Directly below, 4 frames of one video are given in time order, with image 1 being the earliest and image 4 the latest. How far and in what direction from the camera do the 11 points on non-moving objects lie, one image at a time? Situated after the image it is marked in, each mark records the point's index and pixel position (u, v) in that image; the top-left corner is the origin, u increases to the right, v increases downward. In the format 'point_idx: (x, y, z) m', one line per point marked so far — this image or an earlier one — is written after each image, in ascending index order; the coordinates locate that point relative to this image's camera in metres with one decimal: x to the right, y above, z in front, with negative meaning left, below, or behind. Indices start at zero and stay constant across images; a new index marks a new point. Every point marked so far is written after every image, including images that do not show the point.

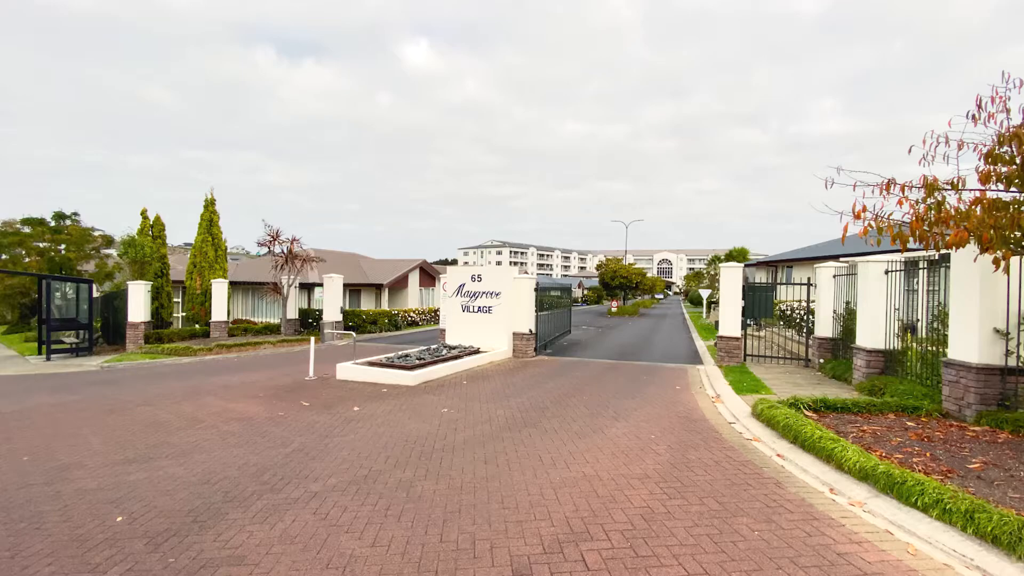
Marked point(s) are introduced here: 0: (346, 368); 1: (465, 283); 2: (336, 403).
0: (-4.1, -2.0, +12.1) m
1: (-1.6, +0.1, +16.5) m
2: (-3.4, -2.2, +9.6) m
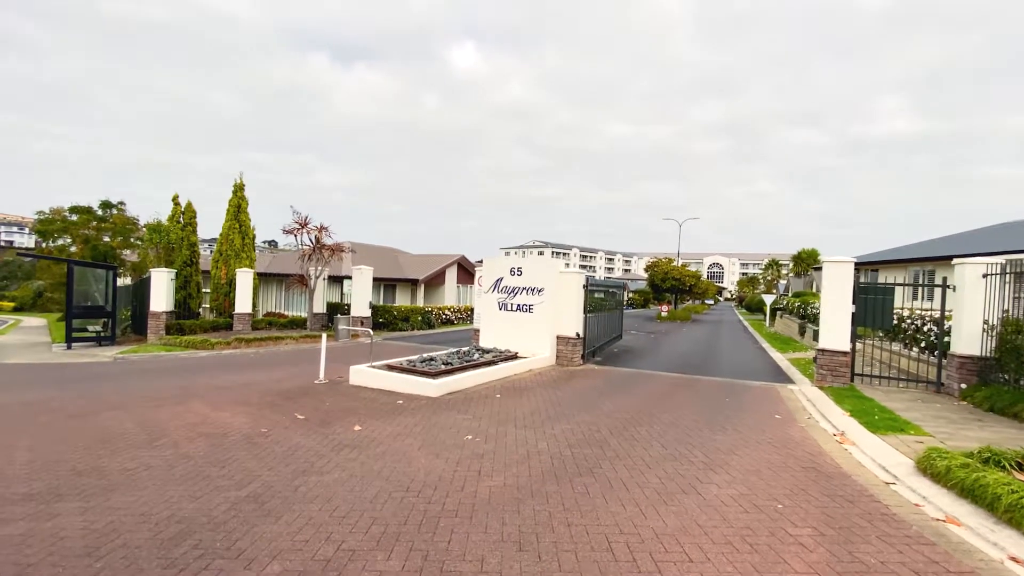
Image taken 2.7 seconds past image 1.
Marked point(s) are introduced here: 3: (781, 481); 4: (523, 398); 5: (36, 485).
0: (-3.2, -1.8, +10.2) m
1: (-0.3, +0.3, +14.3) m
2: (-2.7, -2.0, +7.6) m
3: (+2.8, -2.0, +5.2) m
4: (+0.2, -2.1, +9.3) m
5: (-4.9, -2.0, +5.0) m
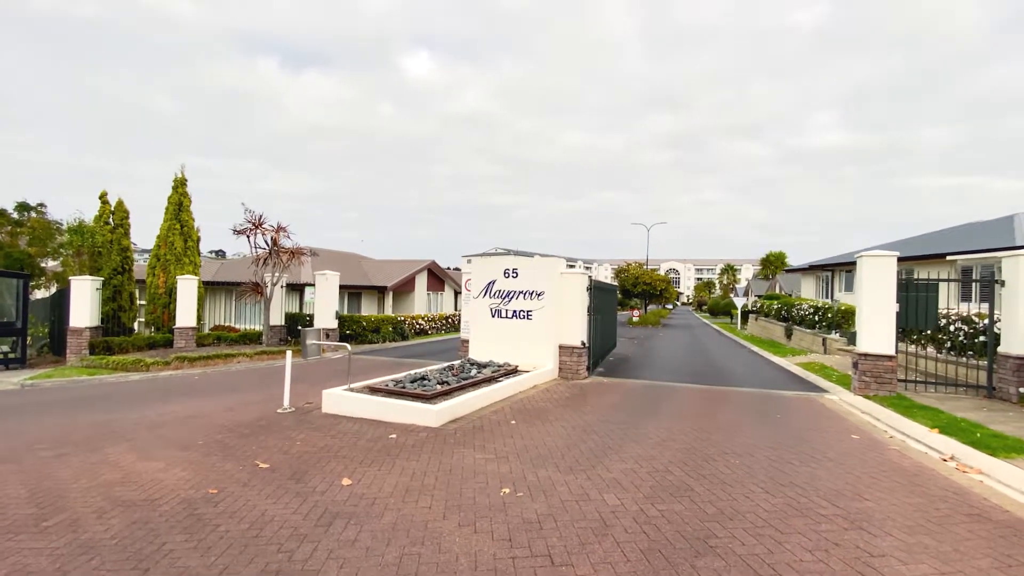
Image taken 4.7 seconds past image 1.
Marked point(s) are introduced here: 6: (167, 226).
0: (-3.0, -1.8, +8.2) m
1: (-0.4, +0.2, +12.6) m
2: (-2.2, -2.0, +5.7) m
3: (+3.4, -1.9, +3.7) m
4: (+0.5, -2.1, +7.6) m
5: (-4.2, -2.0, +3.0) m
6: (-12.9, +2.3, +18.3) m
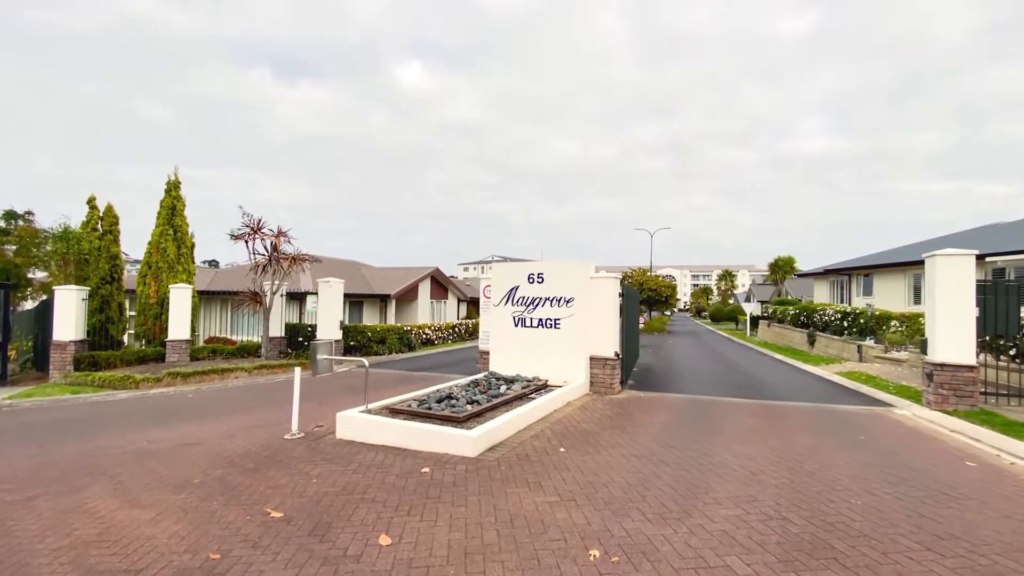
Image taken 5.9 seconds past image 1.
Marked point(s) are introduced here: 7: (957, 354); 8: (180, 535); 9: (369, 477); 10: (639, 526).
0: (-2.3, -1.9, +7.1) m
1: (+0.2, 0.0, +11.5) m
2: (-1.6, -2.1, +4.6) m
3: (+4.1, -1.9, +2.7) m
4: (+1.1, -2.2, +6.5) m
5: (-3.5, -2.1, +1.8) m
6: (-12.3, +1.9, +17.2) m
7: (+7.7, -1.1, +8.6) m
8: (-2.9, -2.1, +4.3) m
9: (-1.6, -2.1, +5.6) m
10: (+1.1, -2.0, +4.2) m
